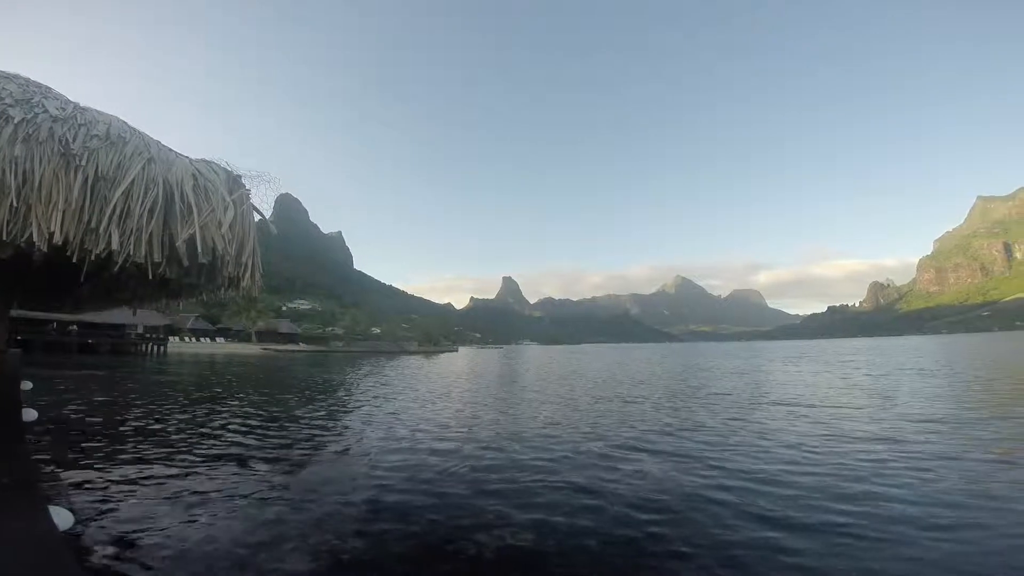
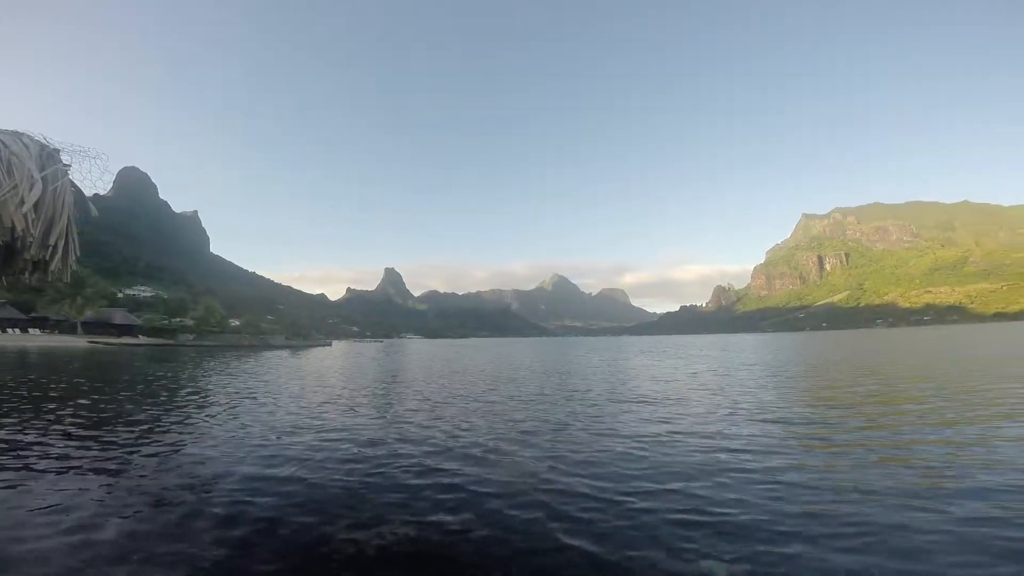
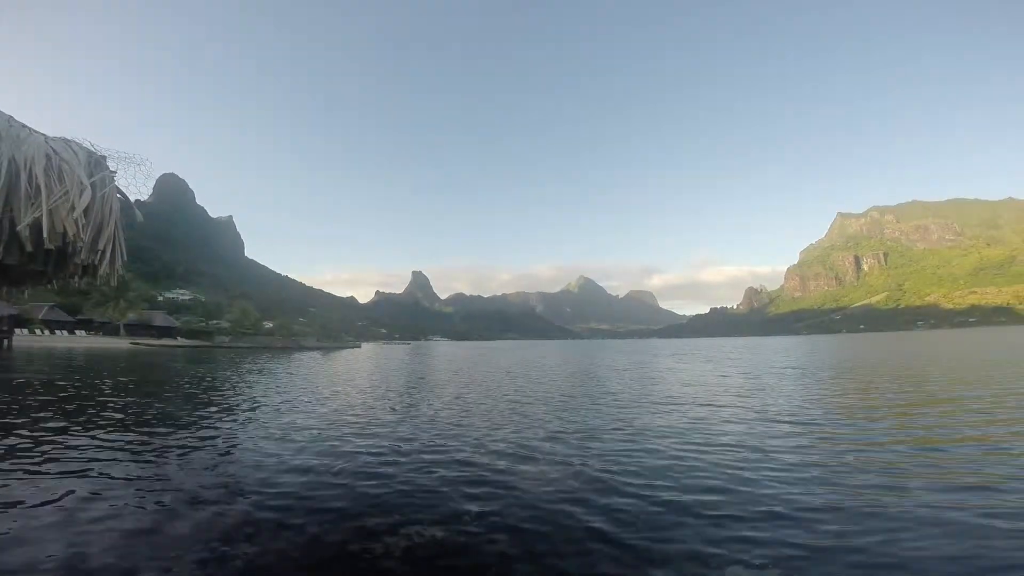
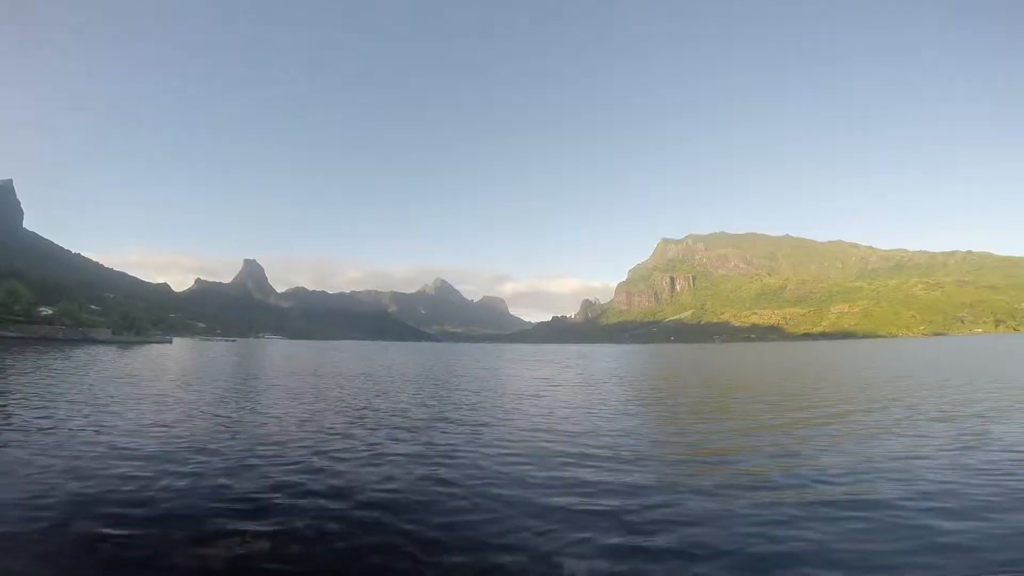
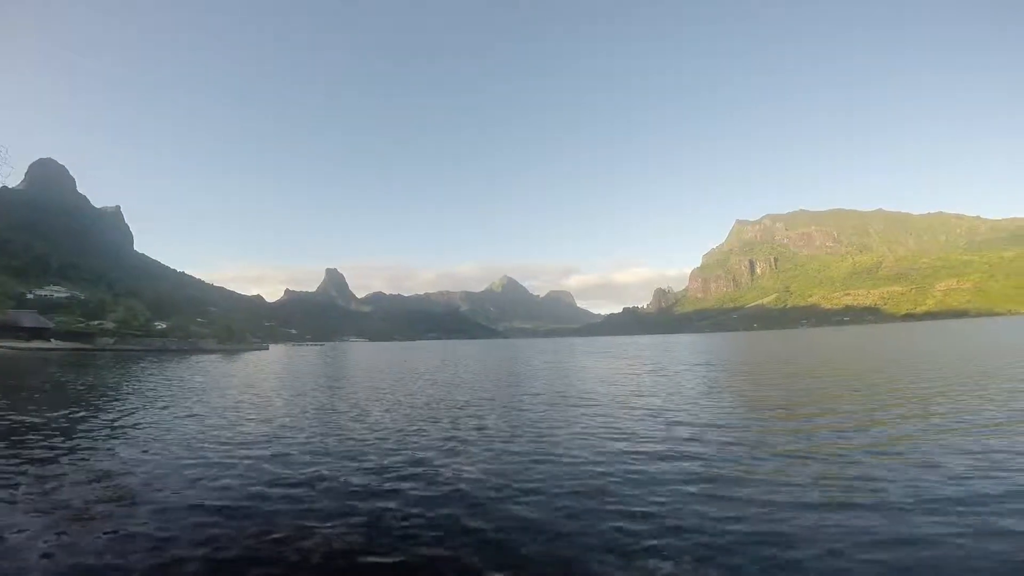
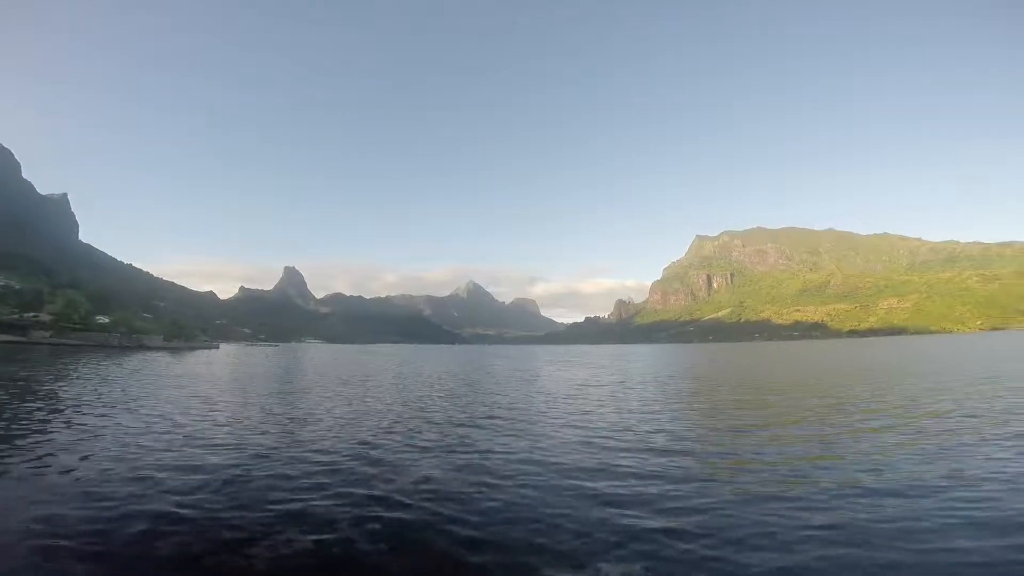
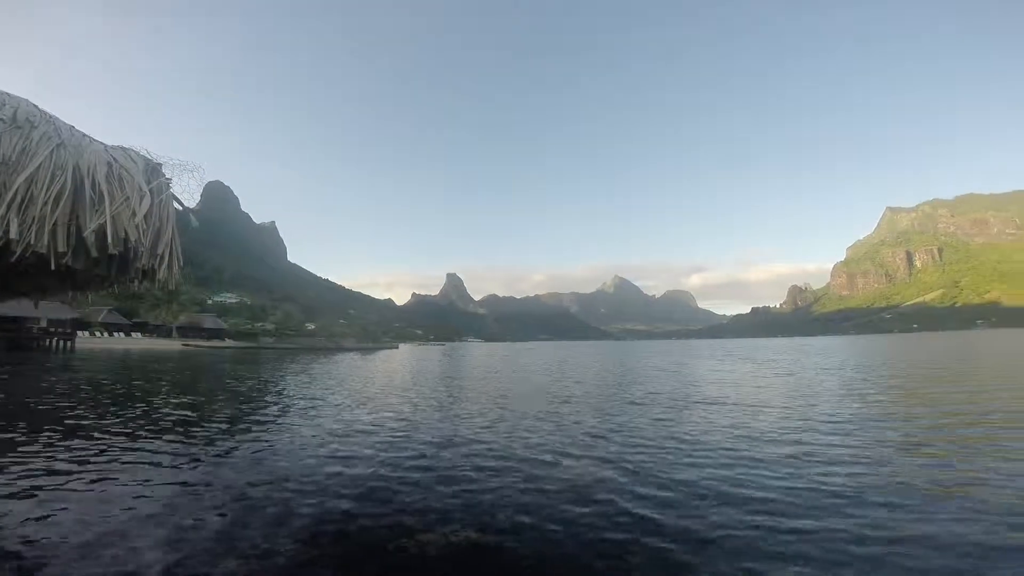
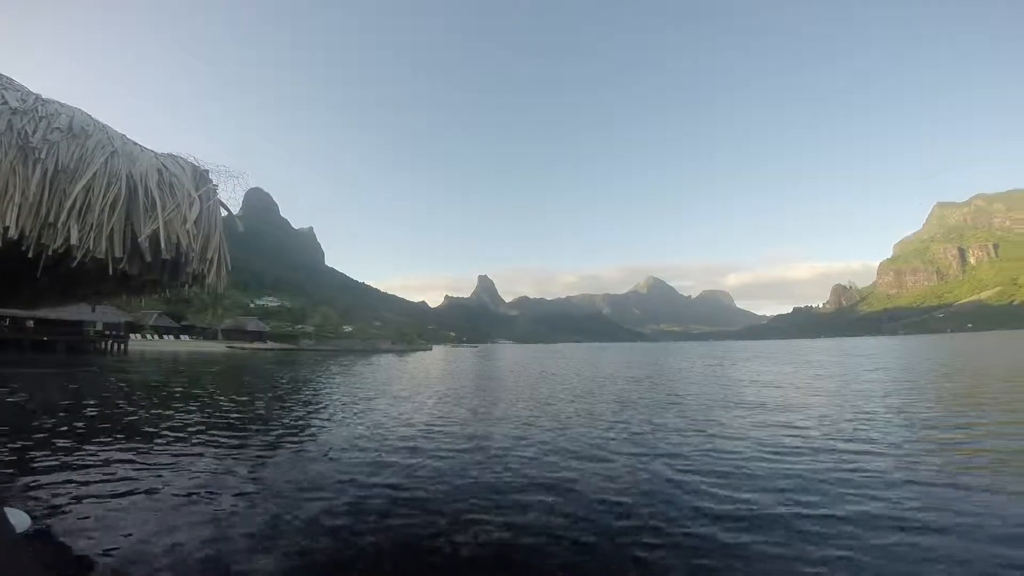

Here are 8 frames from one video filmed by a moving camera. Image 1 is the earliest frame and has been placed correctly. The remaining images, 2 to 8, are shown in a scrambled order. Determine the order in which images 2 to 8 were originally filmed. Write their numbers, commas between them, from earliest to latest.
8, 7, 3, 2, 5, 6, 4
